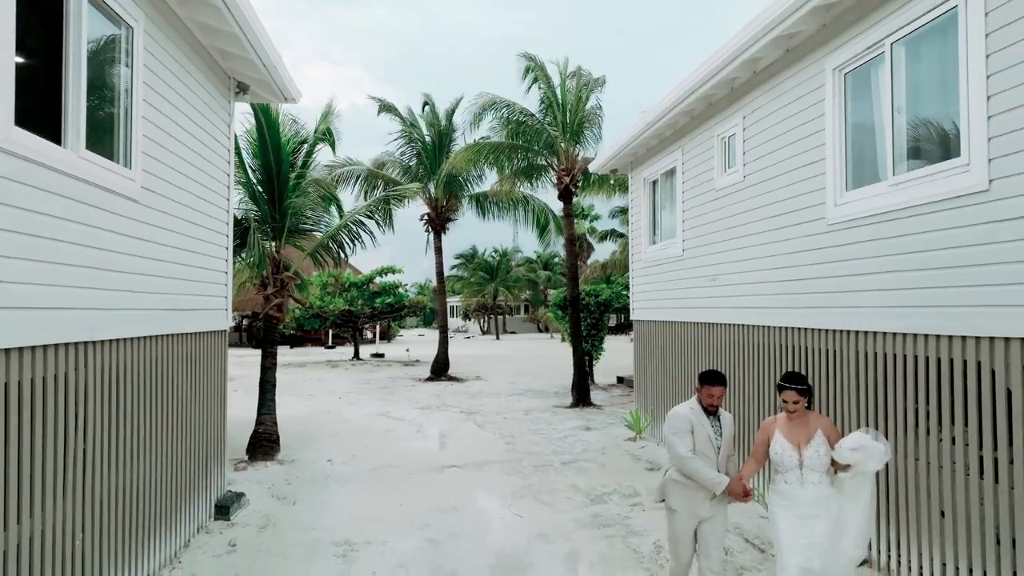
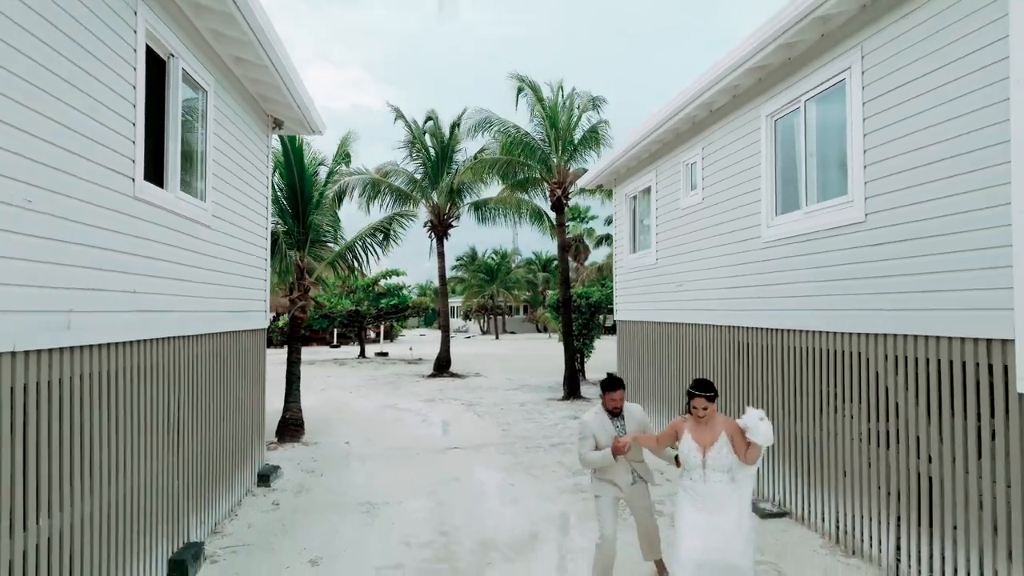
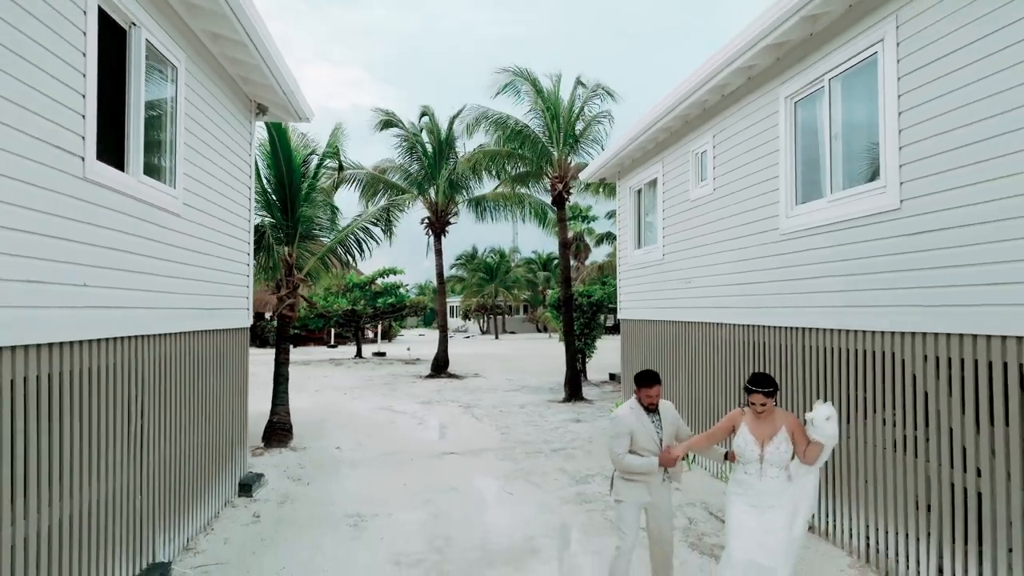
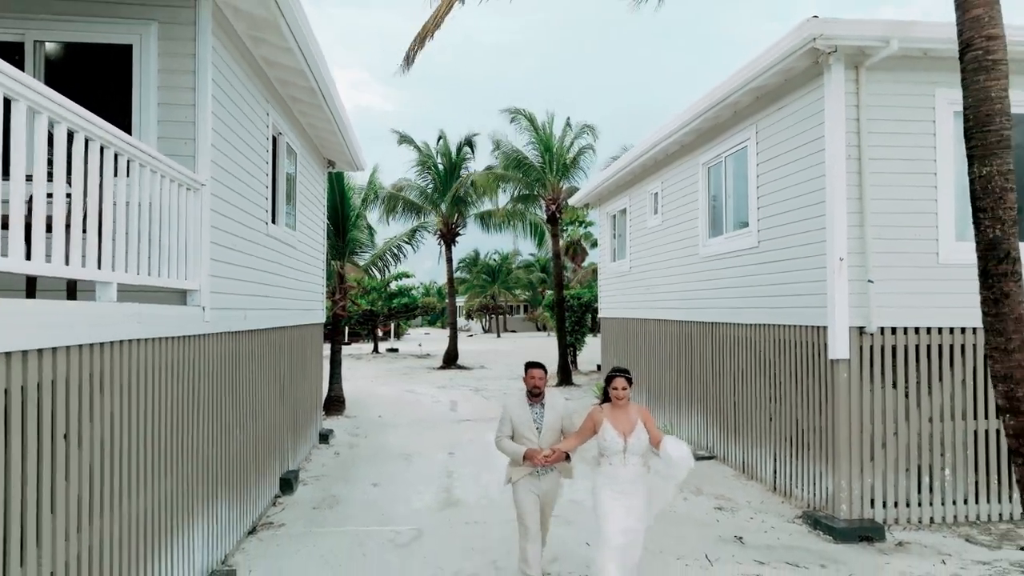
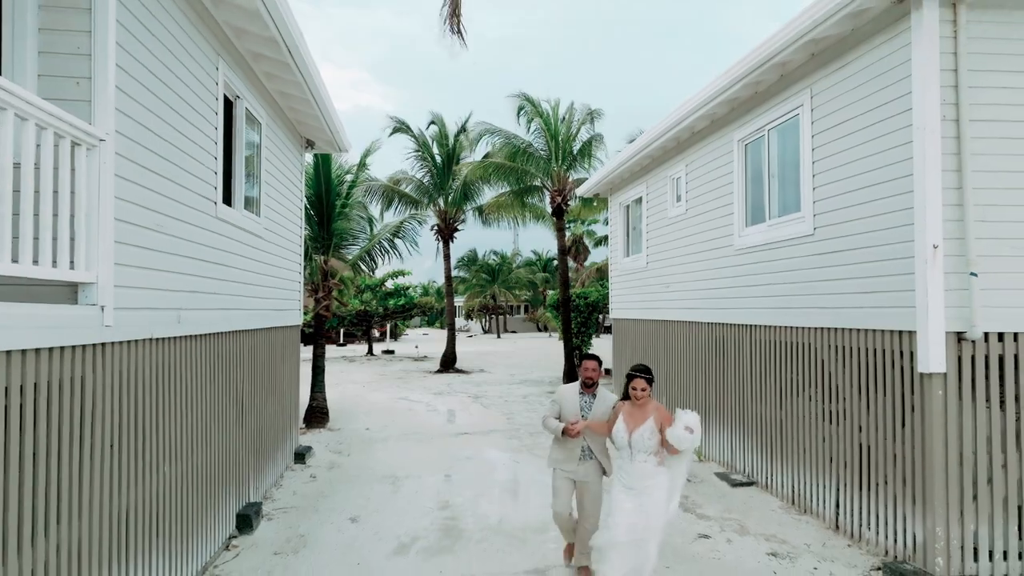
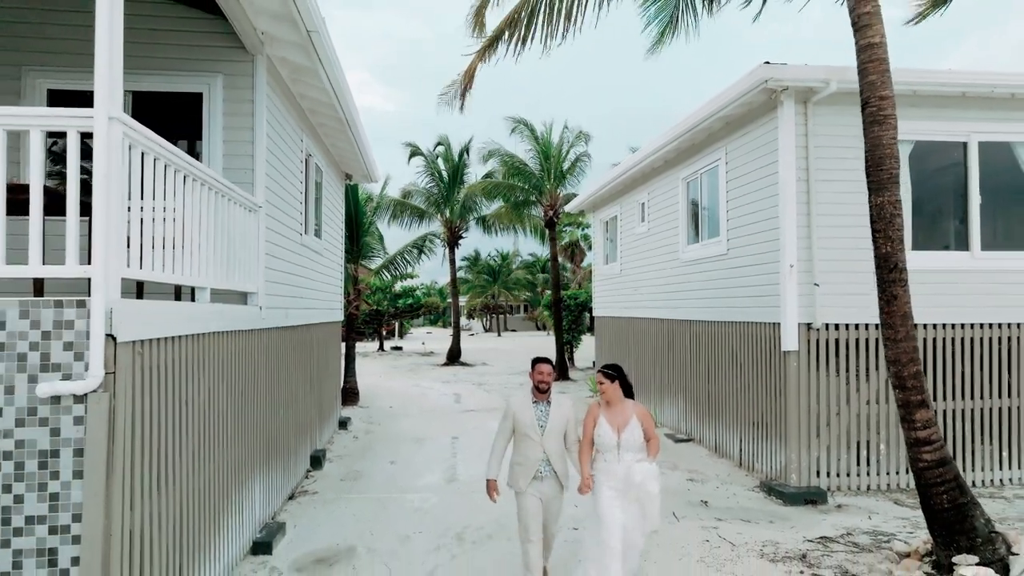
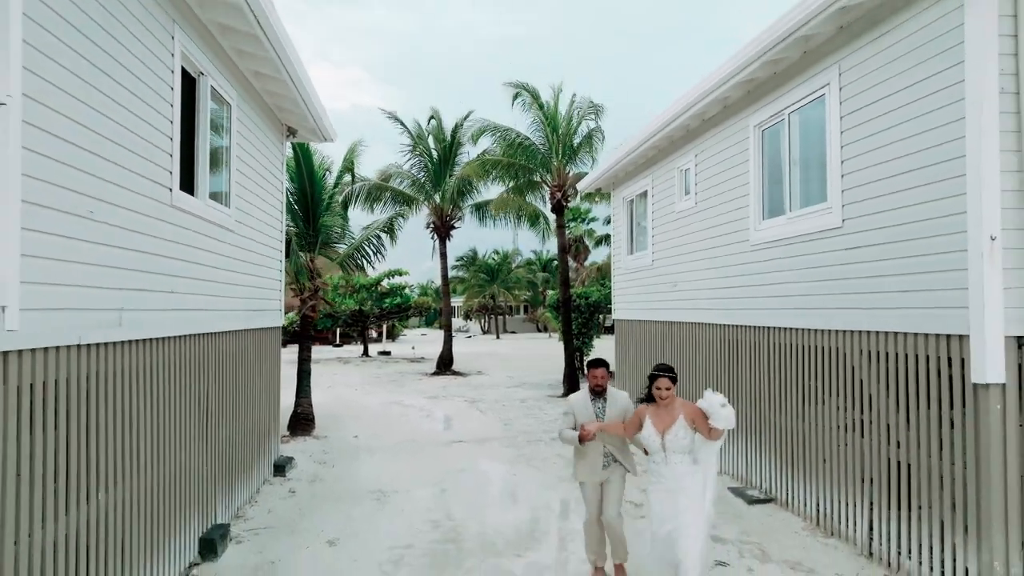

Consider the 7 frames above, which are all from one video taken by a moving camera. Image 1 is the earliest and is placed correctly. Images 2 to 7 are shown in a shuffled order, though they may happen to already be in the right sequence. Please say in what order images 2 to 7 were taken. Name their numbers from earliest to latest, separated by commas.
3, 2, 7, 5, 4, 6
